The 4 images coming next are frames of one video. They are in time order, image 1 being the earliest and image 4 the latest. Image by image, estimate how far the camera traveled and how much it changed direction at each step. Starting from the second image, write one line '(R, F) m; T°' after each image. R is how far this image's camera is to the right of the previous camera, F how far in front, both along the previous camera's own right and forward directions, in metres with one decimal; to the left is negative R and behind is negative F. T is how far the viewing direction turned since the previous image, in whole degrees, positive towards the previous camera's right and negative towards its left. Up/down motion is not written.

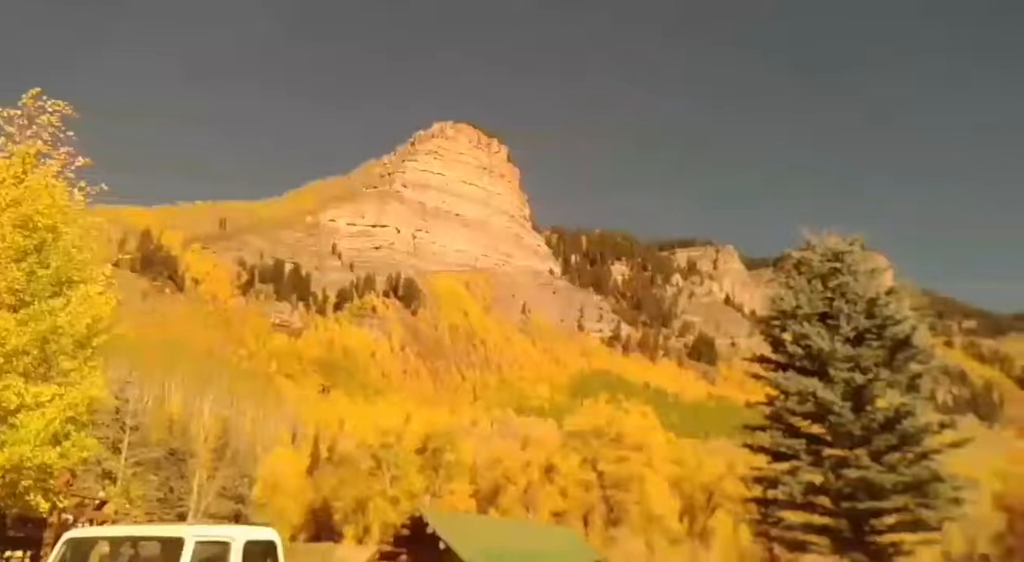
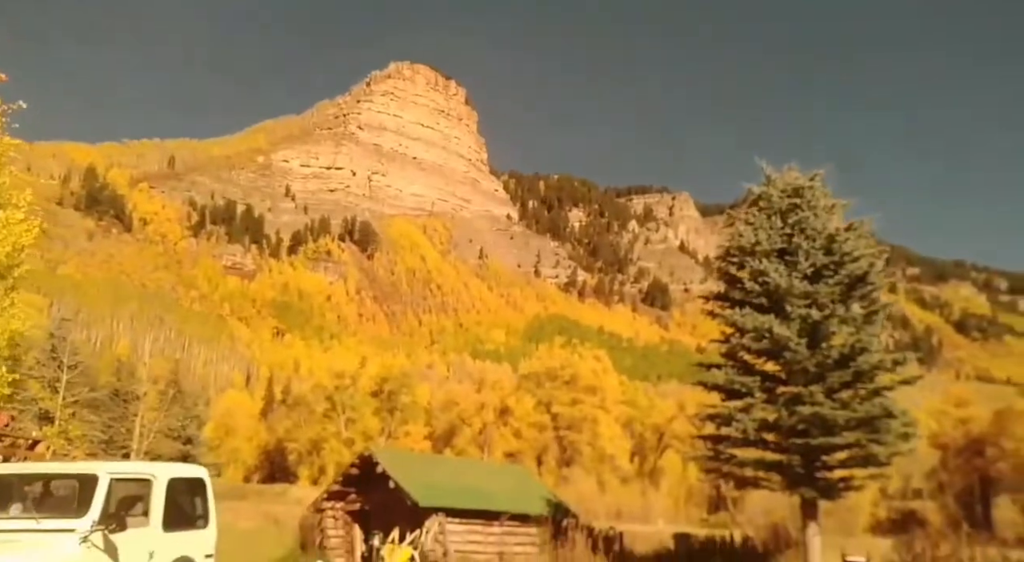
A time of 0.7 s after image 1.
(+0.2, +1.3) m; +3°
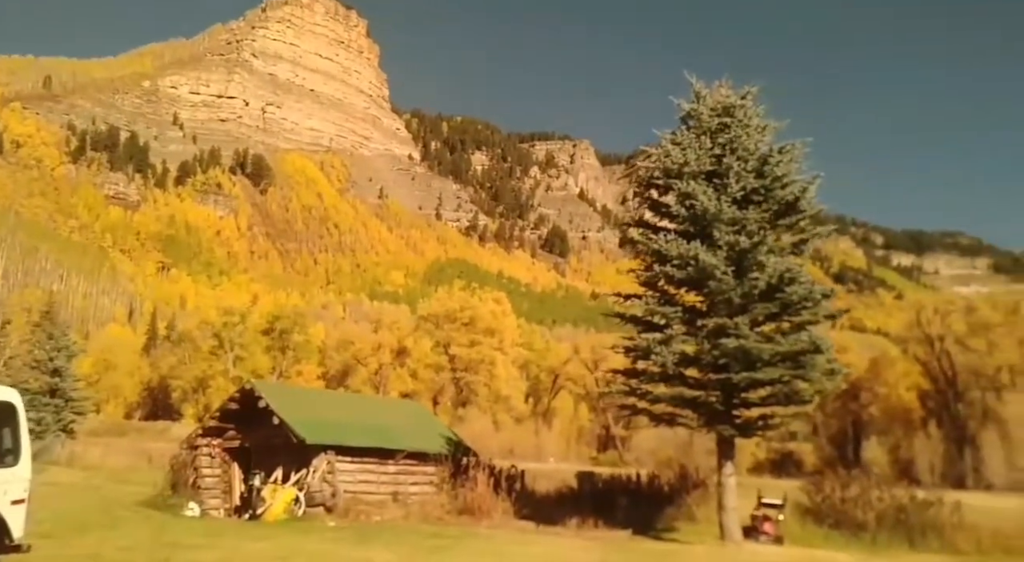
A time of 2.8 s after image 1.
(-0.2, +3.4) m; +7°
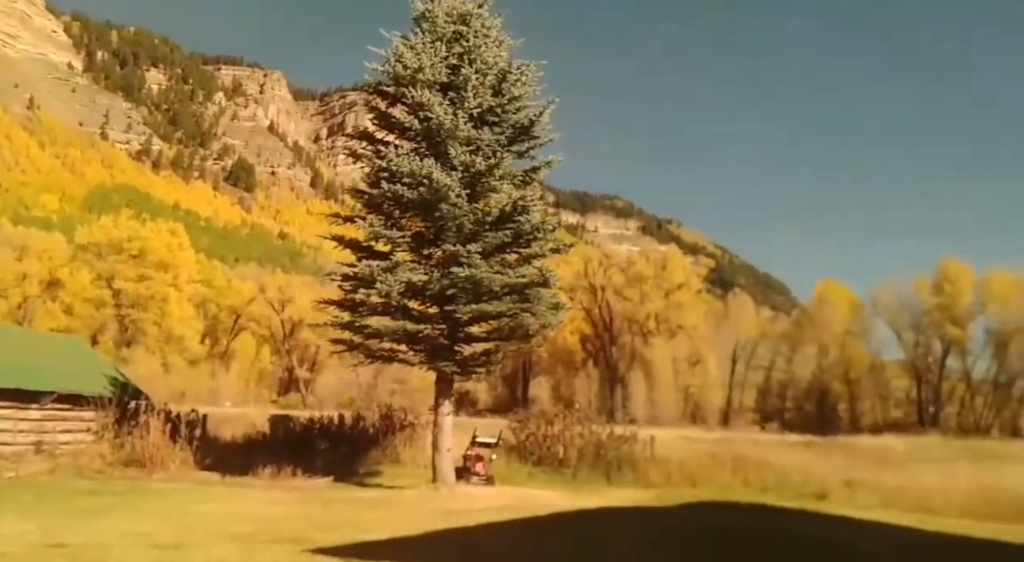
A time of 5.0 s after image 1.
(-0.5, +3.6) m; +22°
